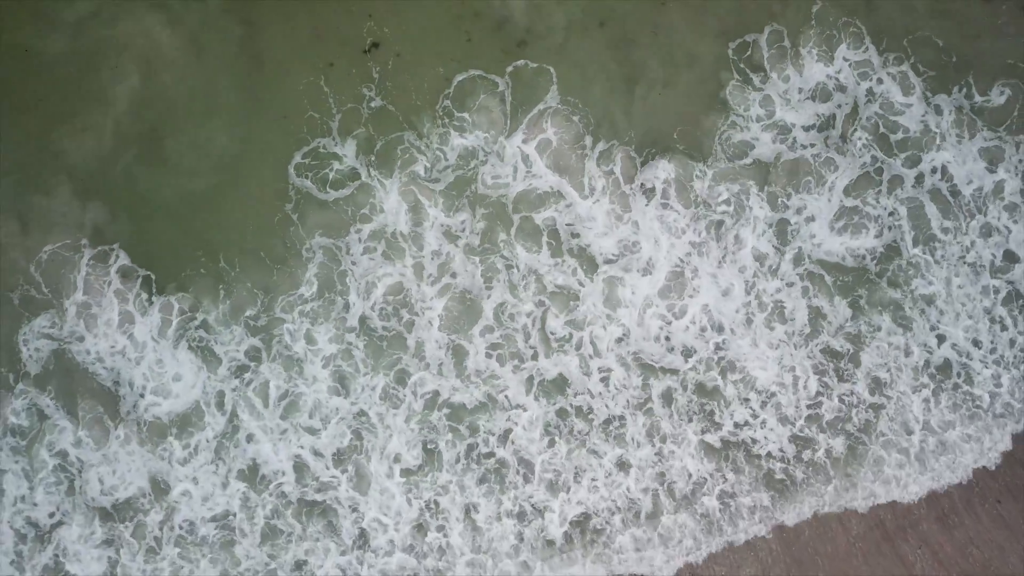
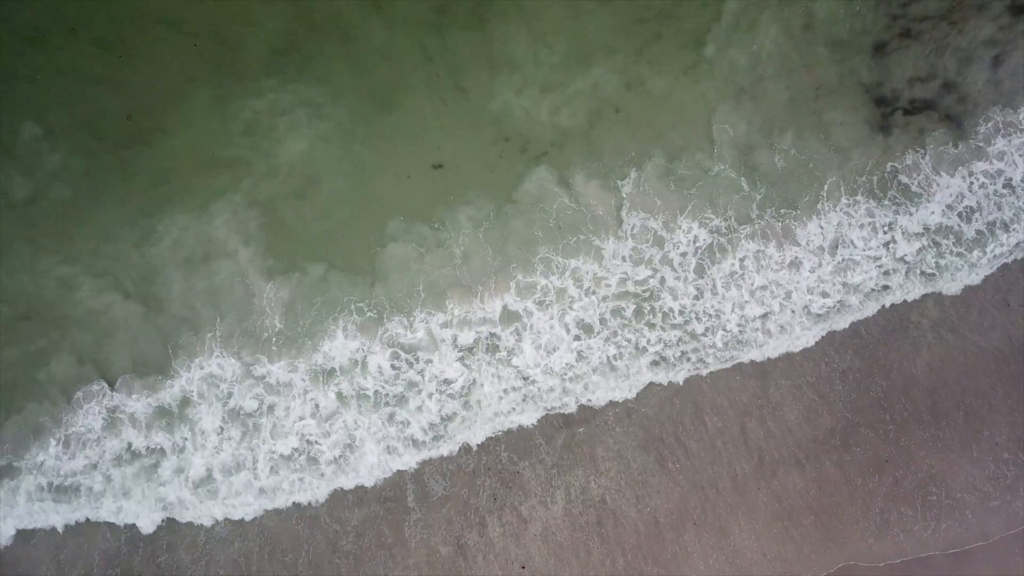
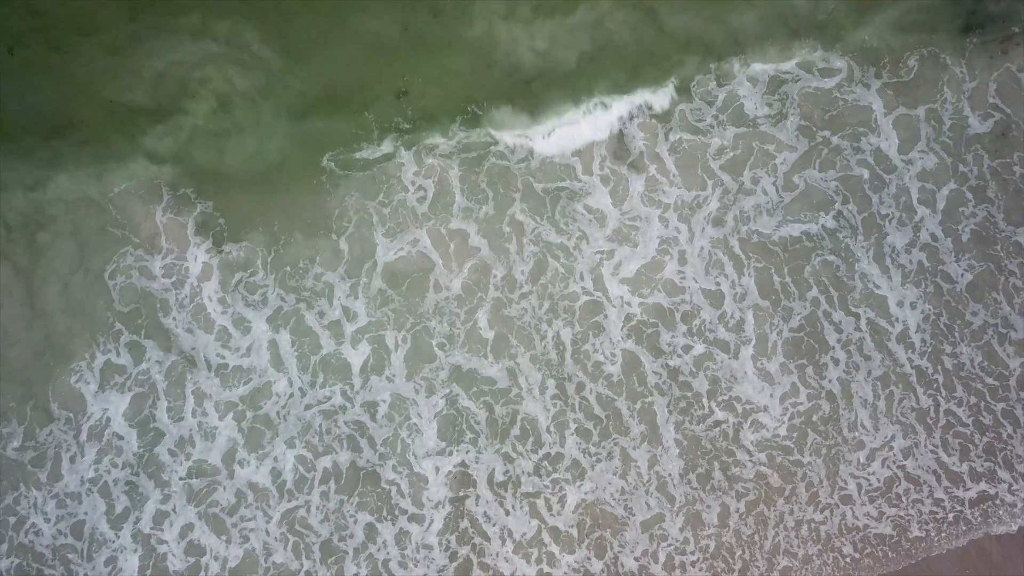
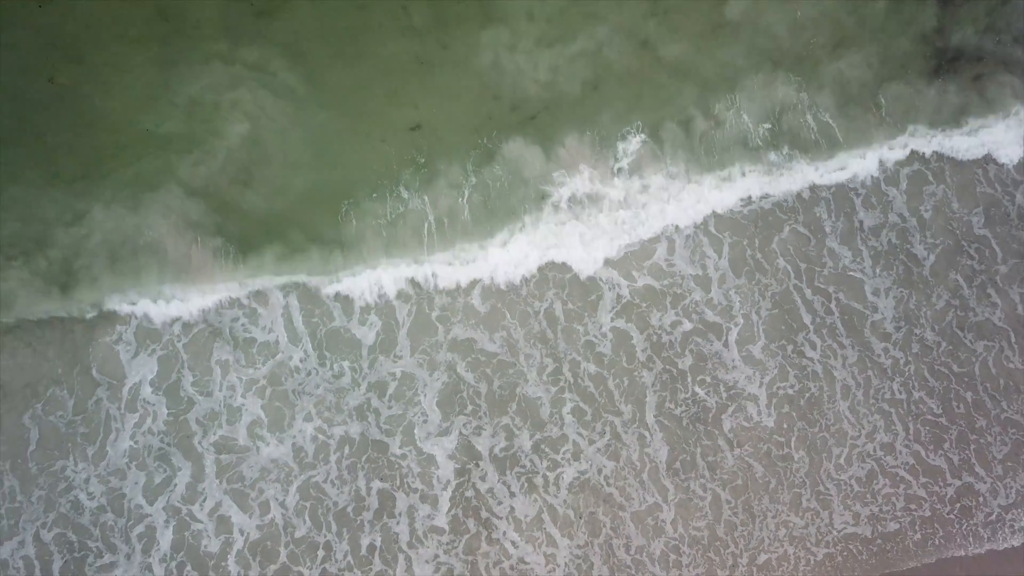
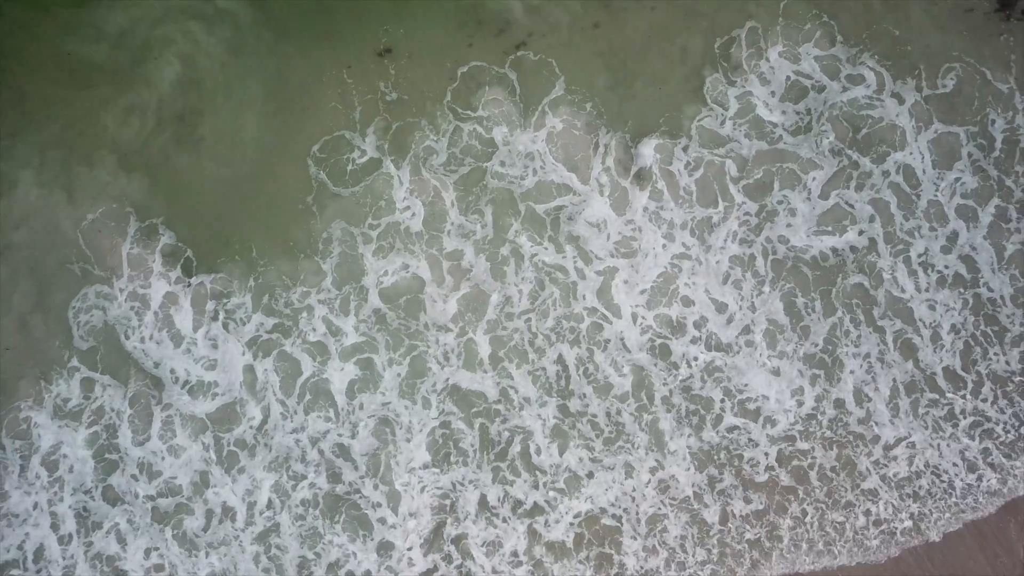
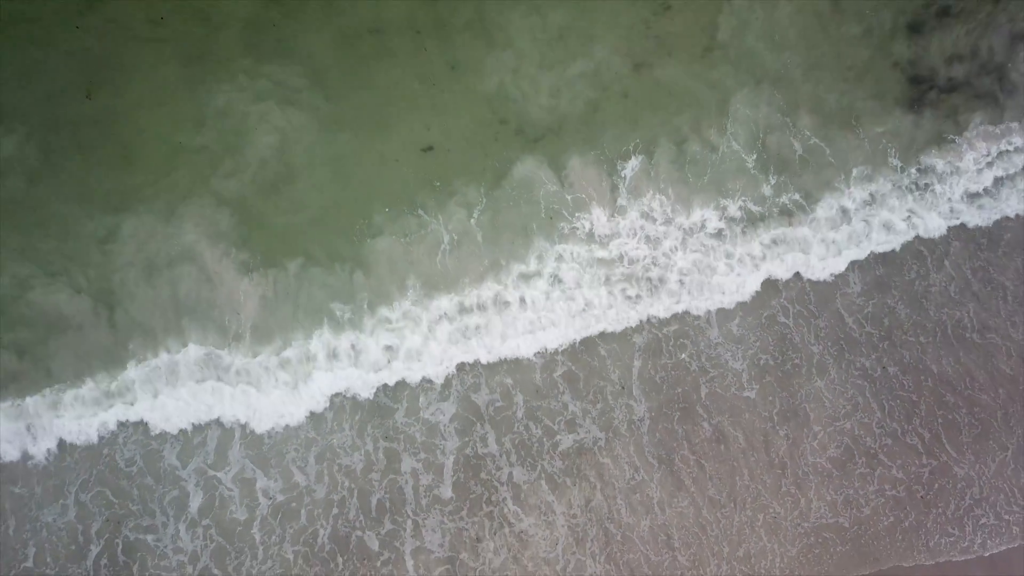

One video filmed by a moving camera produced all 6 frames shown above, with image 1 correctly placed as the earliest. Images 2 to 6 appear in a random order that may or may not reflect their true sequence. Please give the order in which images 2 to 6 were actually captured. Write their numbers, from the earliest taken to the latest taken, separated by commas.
5, 3, 4, 6, 2
